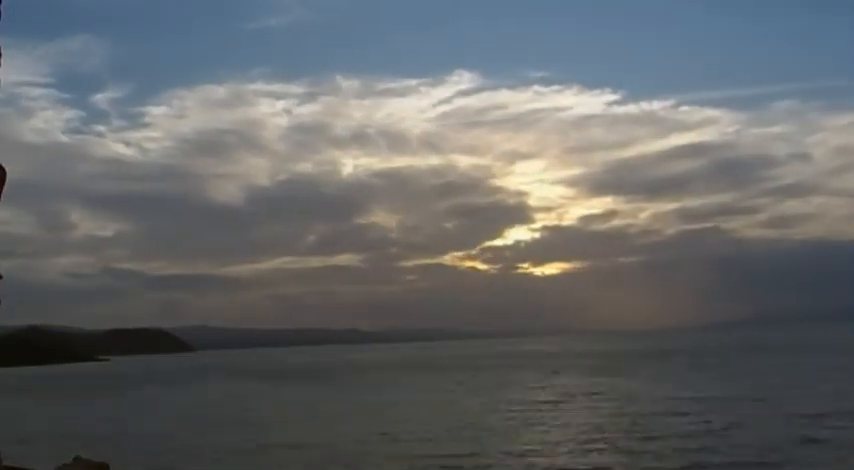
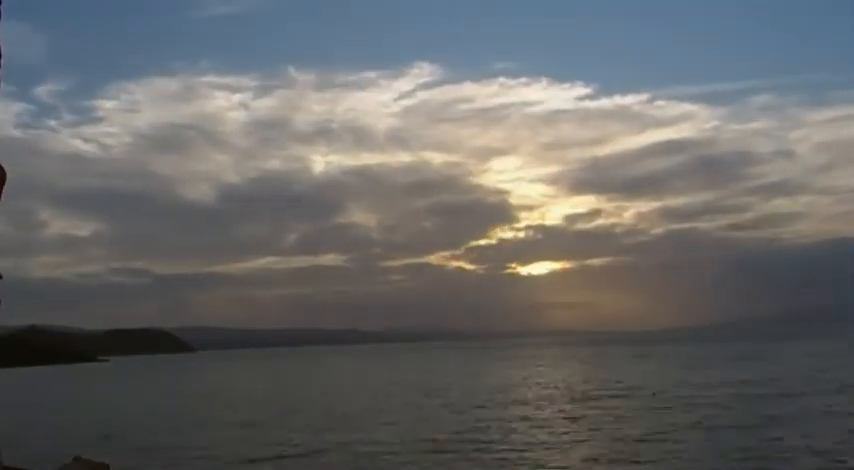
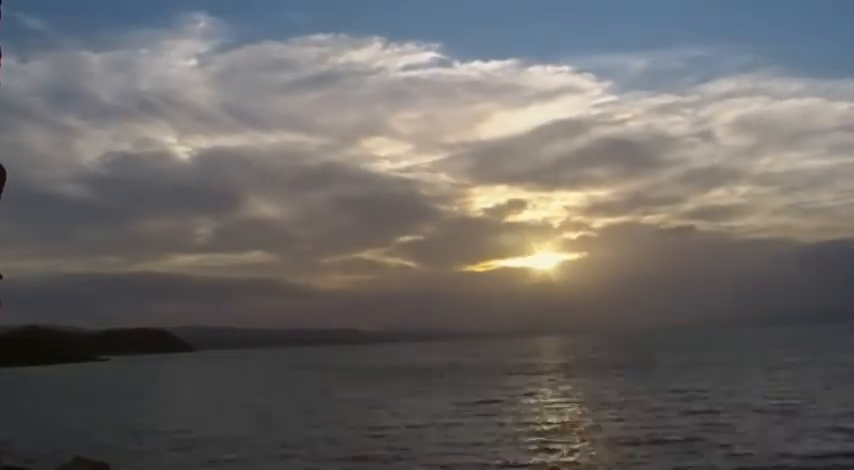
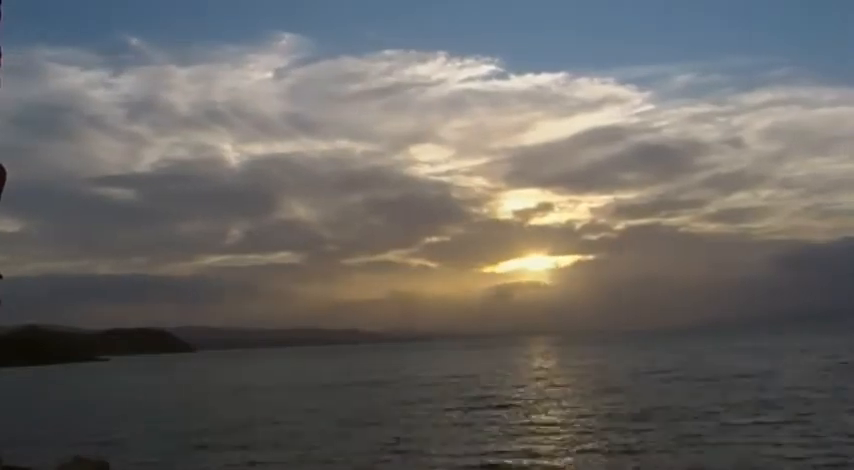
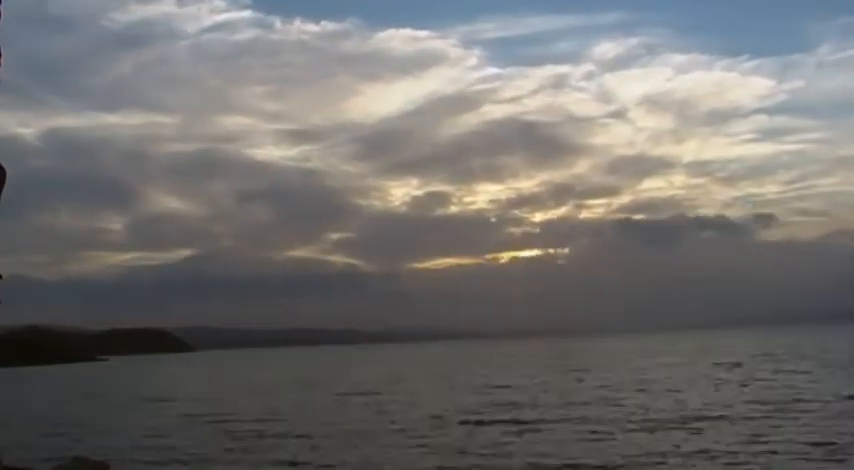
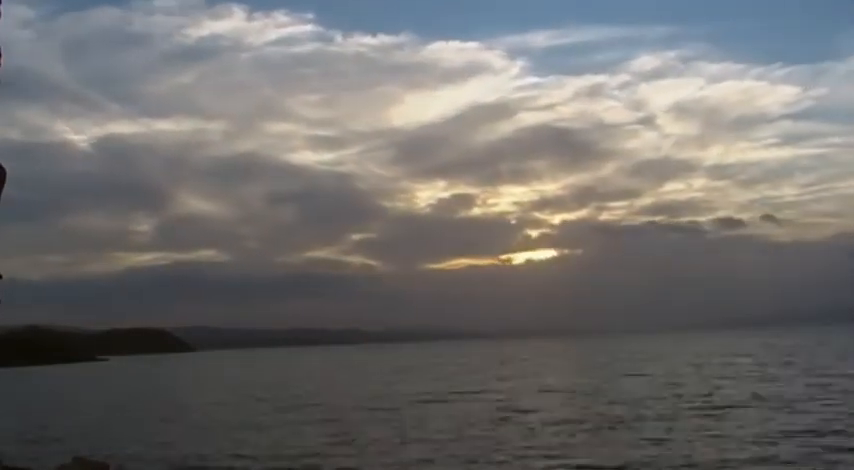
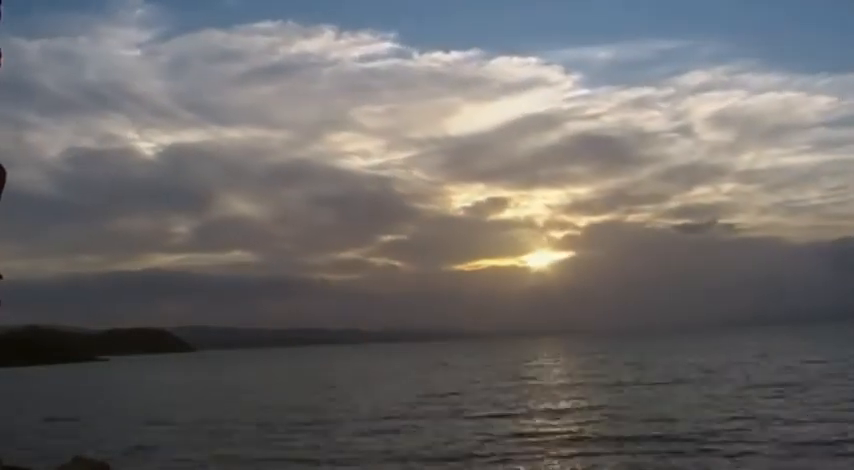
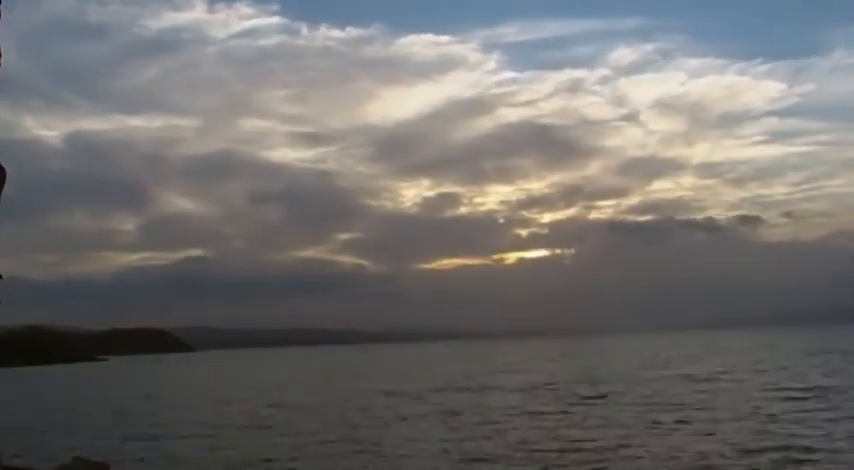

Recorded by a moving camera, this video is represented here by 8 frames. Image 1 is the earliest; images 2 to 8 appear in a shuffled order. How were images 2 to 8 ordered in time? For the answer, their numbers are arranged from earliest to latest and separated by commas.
2, 4, 3, 7, 6, 8, 5
